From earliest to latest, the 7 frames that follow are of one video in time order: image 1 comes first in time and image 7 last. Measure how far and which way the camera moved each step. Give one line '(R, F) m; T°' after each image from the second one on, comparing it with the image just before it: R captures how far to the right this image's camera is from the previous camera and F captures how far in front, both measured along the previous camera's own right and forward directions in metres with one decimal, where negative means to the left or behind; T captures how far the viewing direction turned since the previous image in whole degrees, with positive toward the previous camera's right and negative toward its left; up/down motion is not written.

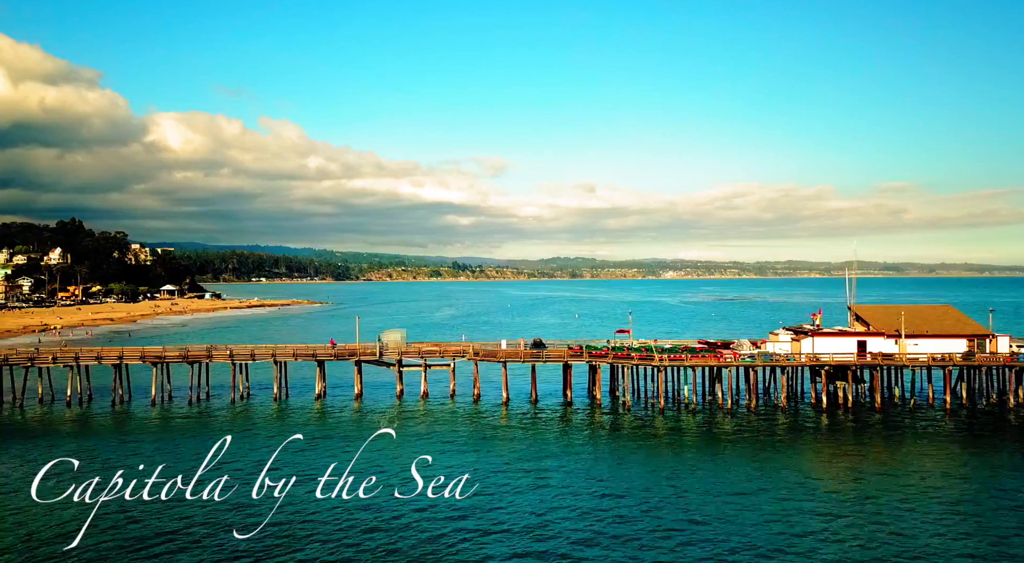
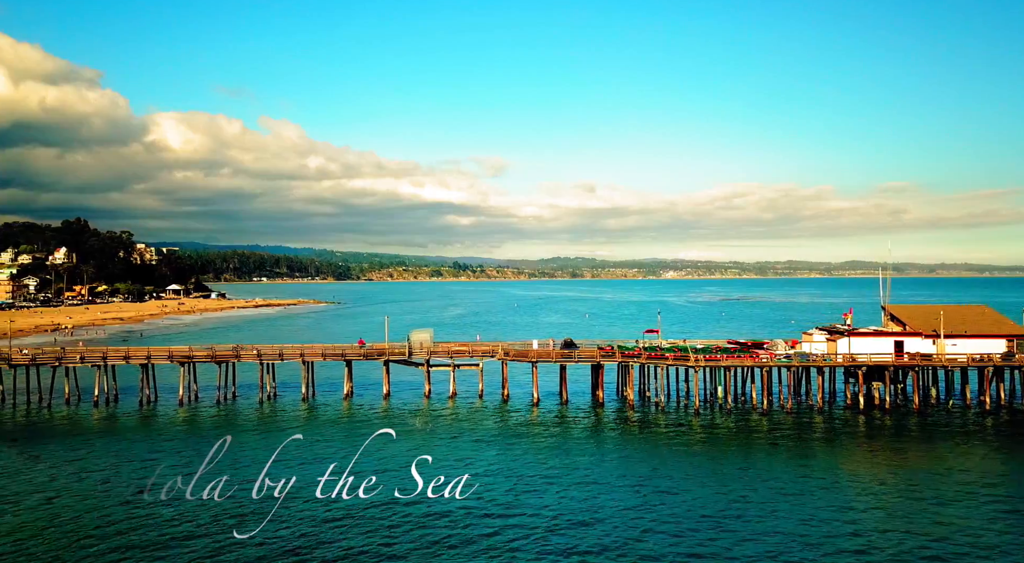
(-2.1, +0.1) m; 0°
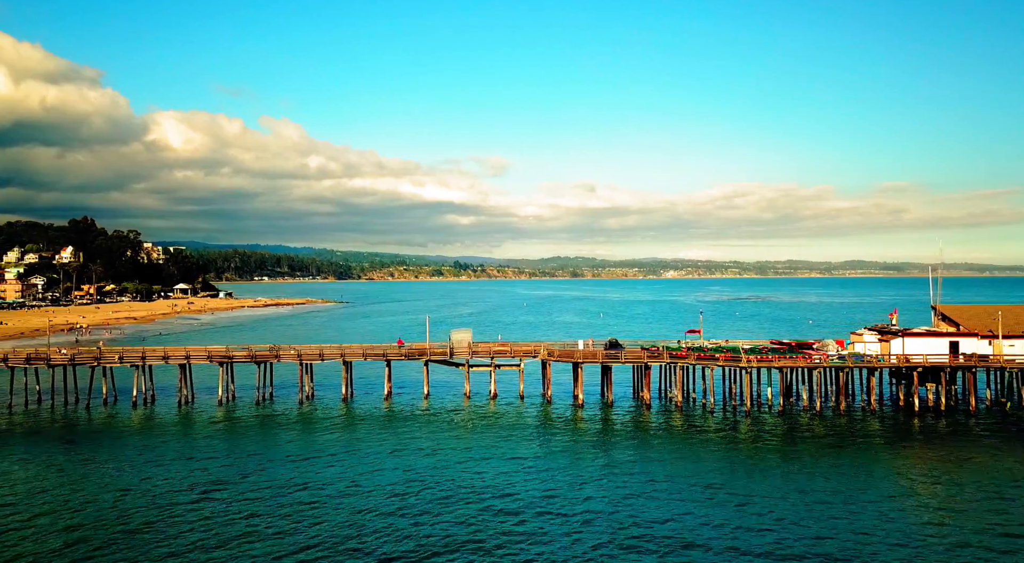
(-2.9, +0.3) m; 0°
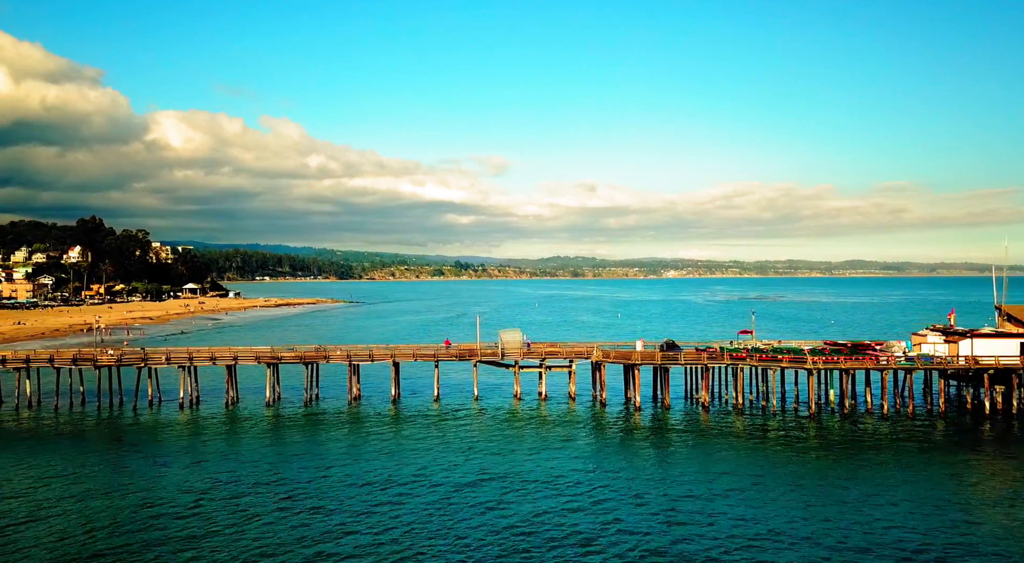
(-3.6, +0.6) m; 0°
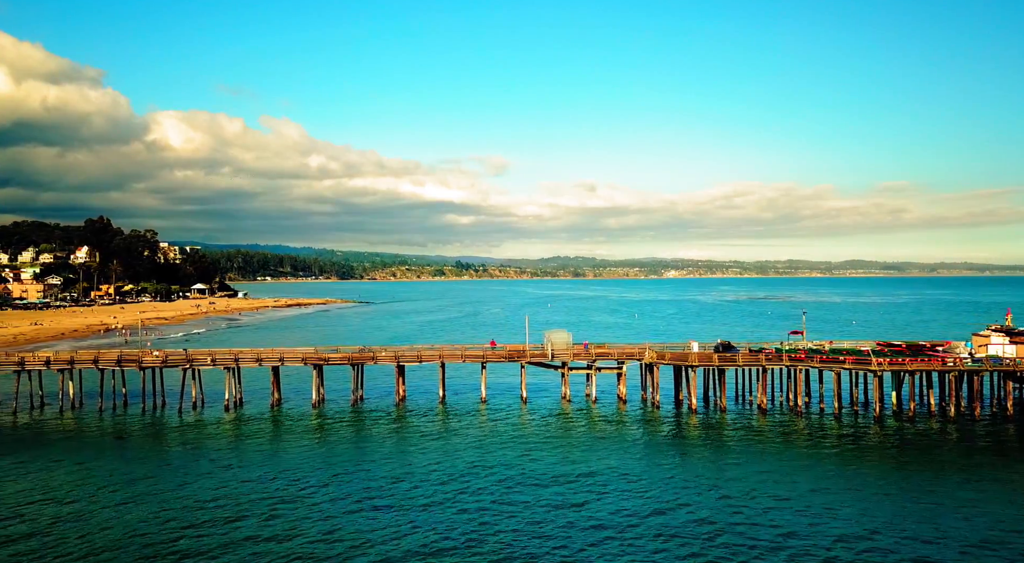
(-3.4, +0.6) m; 0°
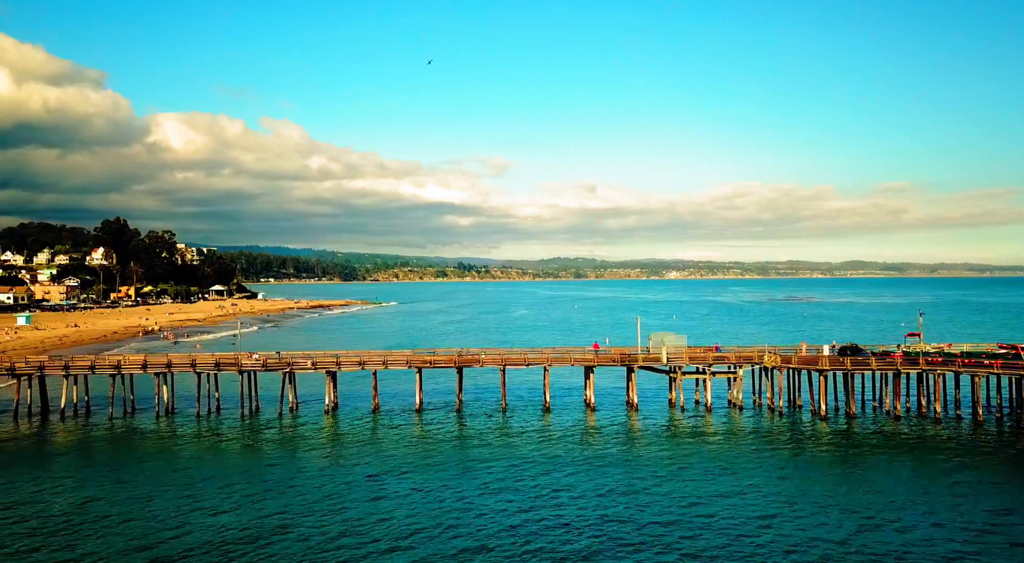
(-7.4, +1.7) m; 0°
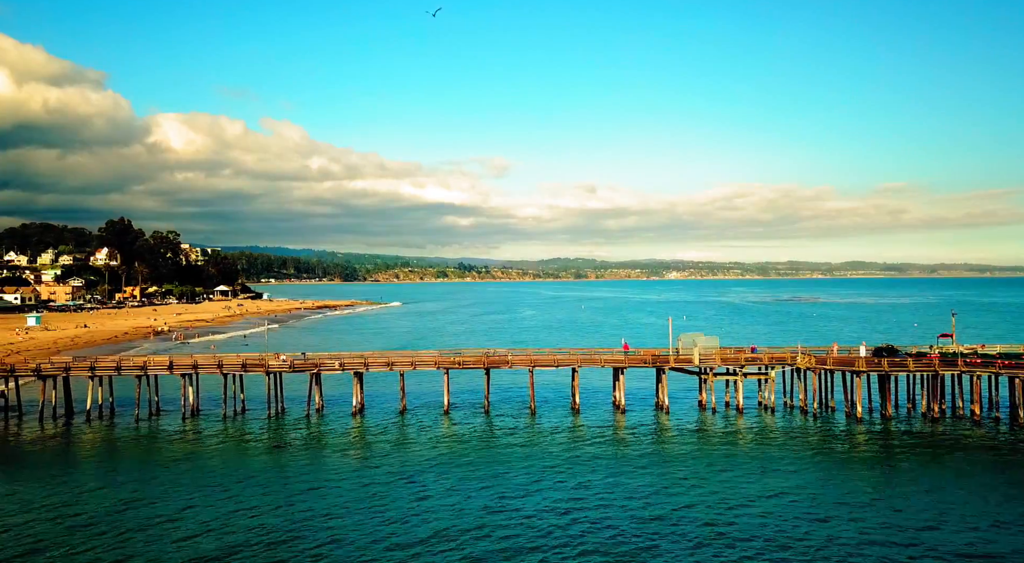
(-1.9, +0.5) m; 0°
